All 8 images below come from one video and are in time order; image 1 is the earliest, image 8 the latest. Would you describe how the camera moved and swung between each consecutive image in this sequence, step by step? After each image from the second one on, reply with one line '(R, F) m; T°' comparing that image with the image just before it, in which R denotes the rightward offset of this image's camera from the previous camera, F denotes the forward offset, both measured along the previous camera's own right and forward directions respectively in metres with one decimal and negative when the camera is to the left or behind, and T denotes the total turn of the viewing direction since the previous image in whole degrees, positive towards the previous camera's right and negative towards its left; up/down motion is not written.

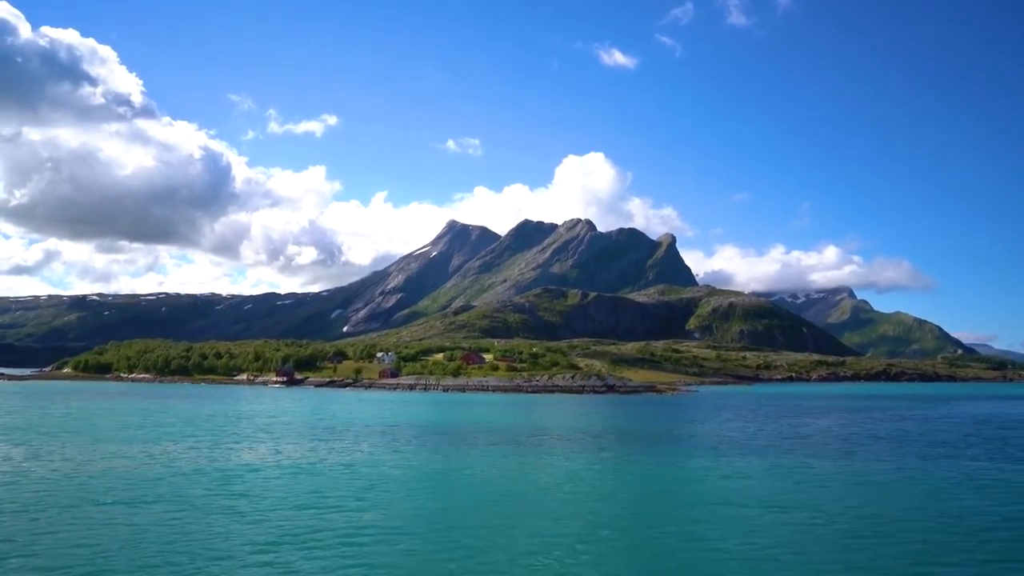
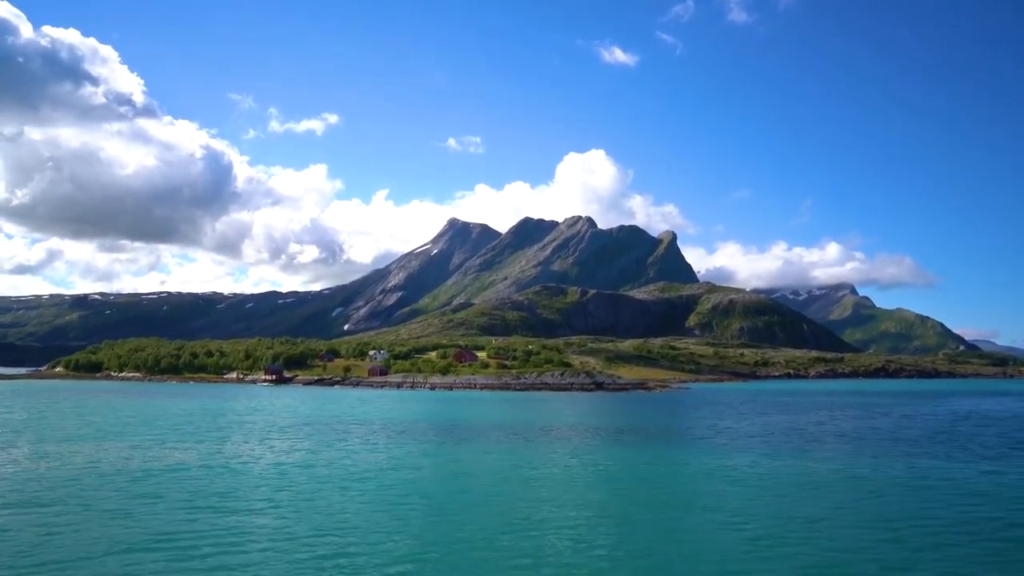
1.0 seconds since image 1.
(+4.5, +1.3) m; 0°
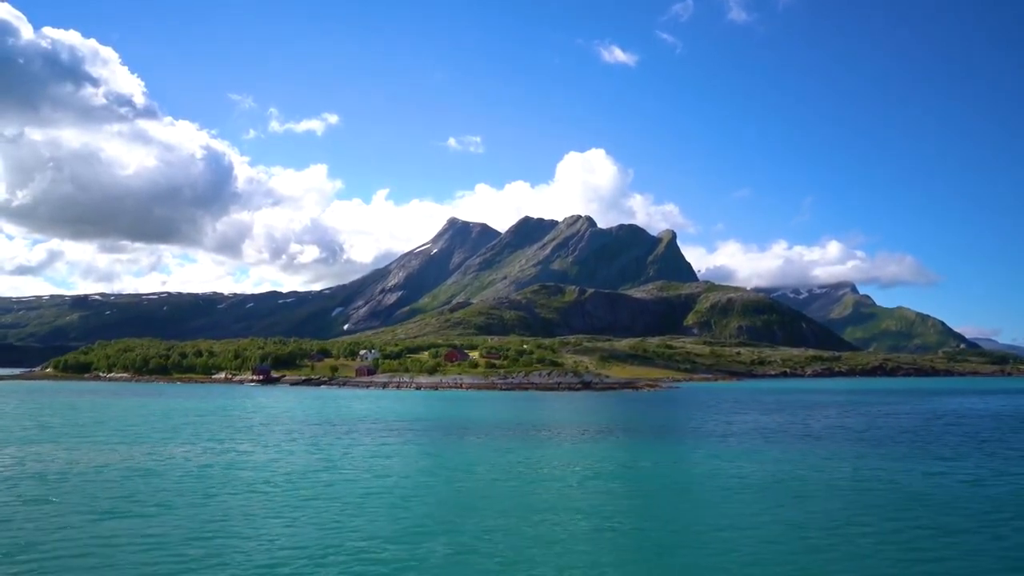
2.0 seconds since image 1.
(+4.6, +1.4) m; 0°
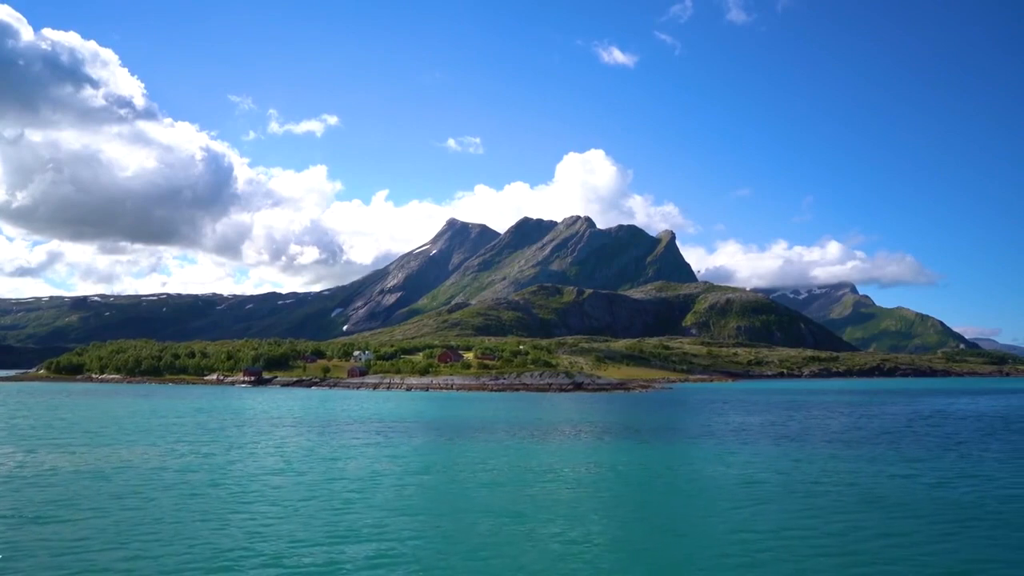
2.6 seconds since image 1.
(+2.8, +0.8) m; 0°
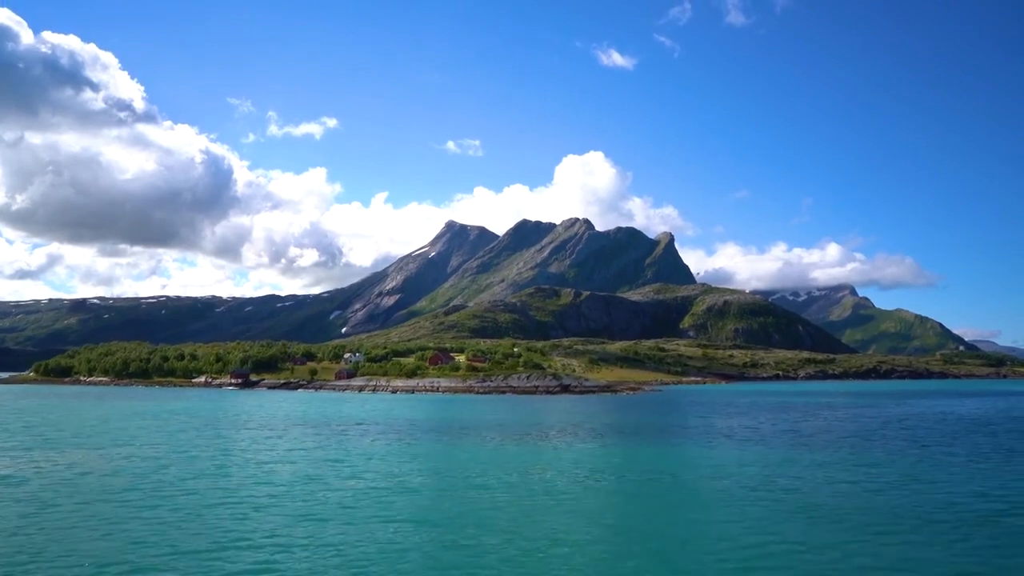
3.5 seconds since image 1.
(+4.1, +1.2) m; 0°
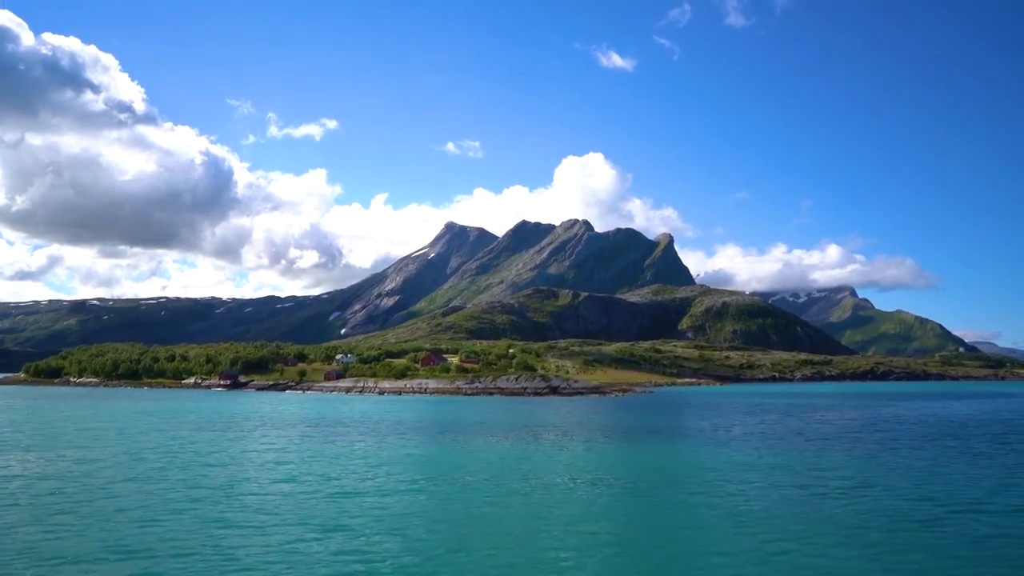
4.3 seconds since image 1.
(+3.7, +1.2) m; 0°
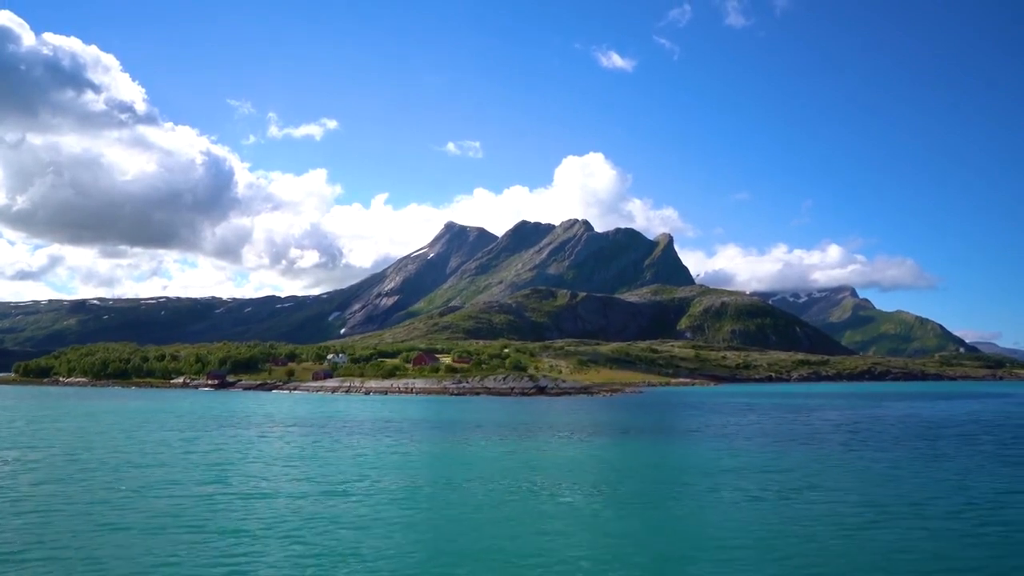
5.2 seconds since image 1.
(+4.0, +1.4) m; 0°
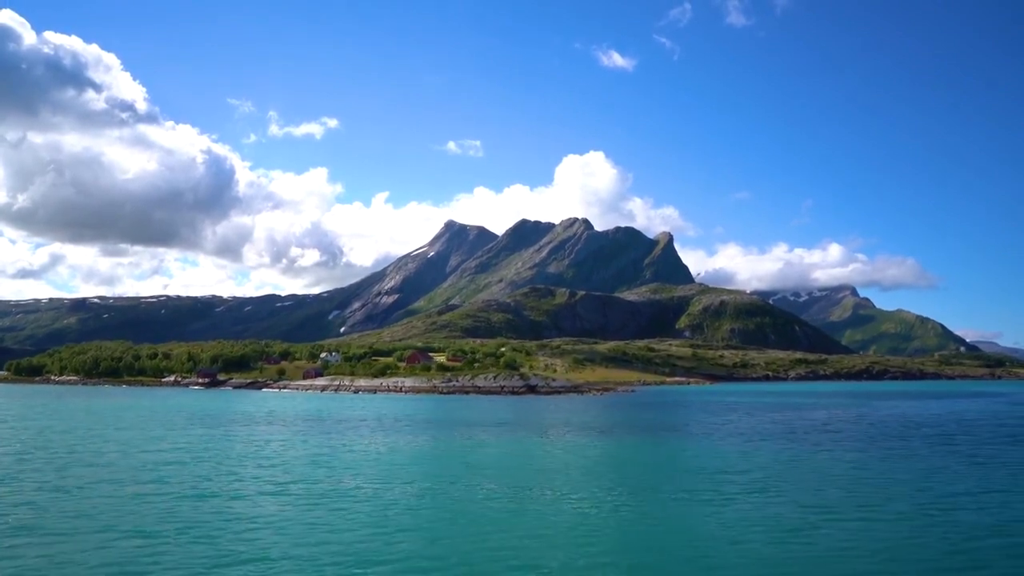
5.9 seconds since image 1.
(+3.1, +1.1) m; 0°
